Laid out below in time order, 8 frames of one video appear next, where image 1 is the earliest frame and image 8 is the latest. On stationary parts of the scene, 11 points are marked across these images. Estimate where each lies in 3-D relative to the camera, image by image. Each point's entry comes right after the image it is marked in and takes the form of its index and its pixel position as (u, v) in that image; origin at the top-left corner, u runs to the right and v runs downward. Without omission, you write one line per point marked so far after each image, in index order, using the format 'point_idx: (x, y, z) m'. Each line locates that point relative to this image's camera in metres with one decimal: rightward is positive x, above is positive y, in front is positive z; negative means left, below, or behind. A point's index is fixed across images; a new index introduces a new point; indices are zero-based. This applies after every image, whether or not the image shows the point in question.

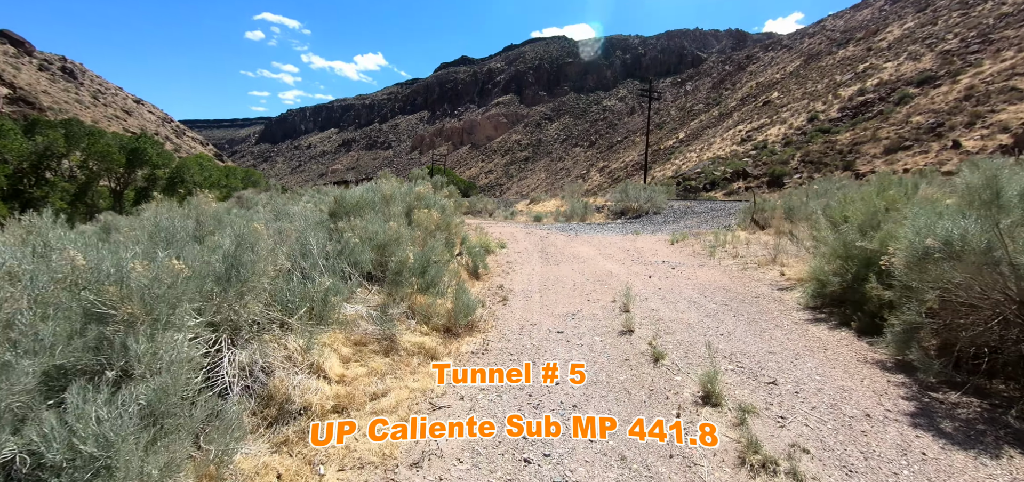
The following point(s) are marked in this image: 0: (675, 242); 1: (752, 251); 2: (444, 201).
0: (+3.6, 0.0, +9.6) m
1: (+4.2, -0.2, +7.4) m
2: (-1.0, +0.6, +6.3) m
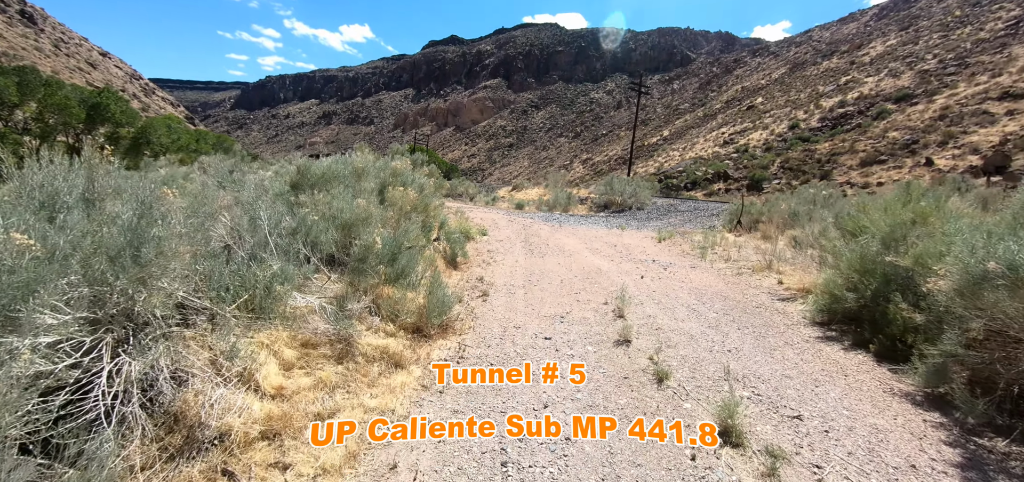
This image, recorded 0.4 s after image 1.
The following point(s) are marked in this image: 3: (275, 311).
0: (+3.2, 0.0, +9.2) m
1: (+3.9, -0.2, +7.1) m
2: (-1.2, +0.8, +5.7) m
3: (-1.5, -0.4, +2.7) m
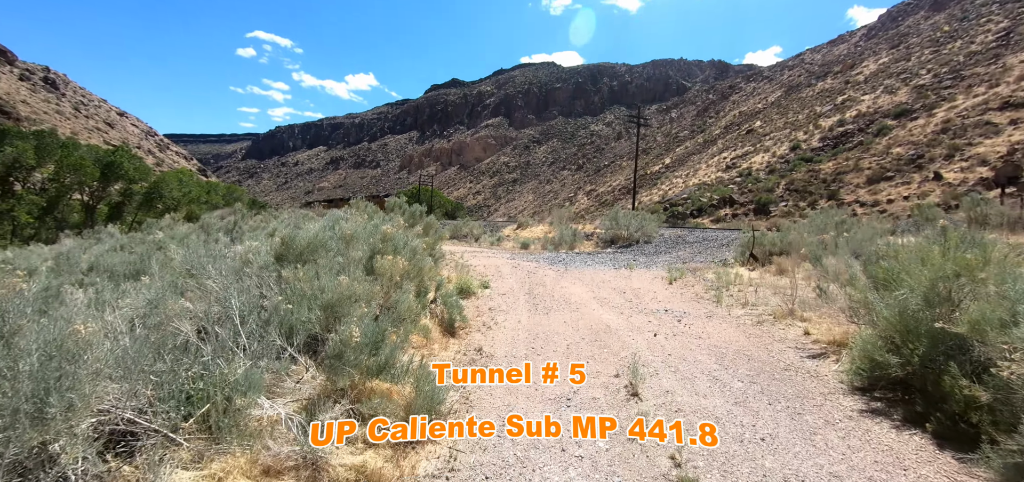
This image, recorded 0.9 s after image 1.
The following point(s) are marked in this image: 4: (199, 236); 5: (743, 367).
0: (+3.3, -0.8, +8.8) m
1: (+3.9, -0.9, +6.7) m
2: (-1.2, 0.0, +5.5) m
3: (-1.5, -1.0, +2.3) m
4: (-7.1, +0.1, +10.0) m
5: (+2.1, -1.2, +4.0) m
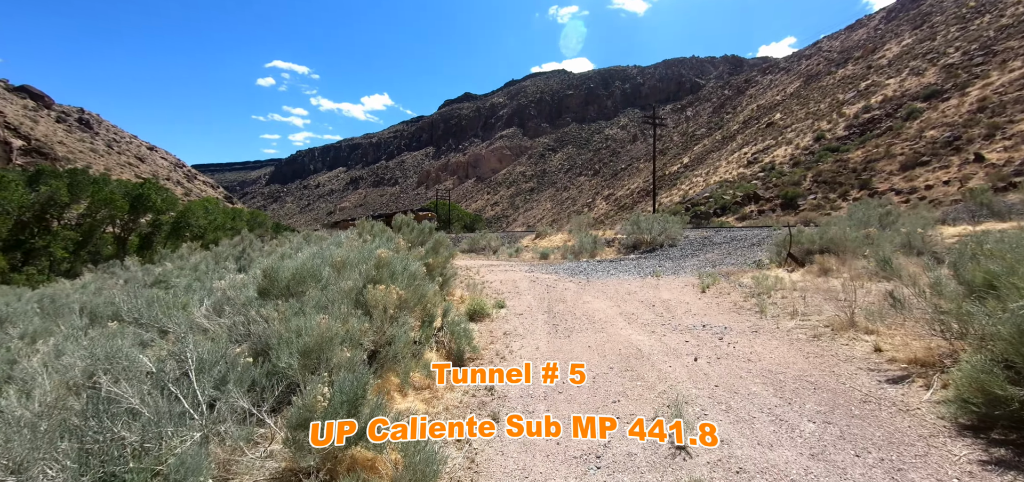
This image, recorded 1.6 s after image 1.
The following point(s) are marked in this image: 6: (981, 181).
0: (+3.6, -0.9, +8.1) m
1: (+4.2, -0.9, +5.9) m
2: (-1.1, -0.3, +4.9) m
3: (-1.5, -1.2, +1.8) m
4: (-6.7, -0.6, +9.7) m
5: (+2.3, -1.2, +3.3) m
6: (+20.5, +2.7, +19.3) m
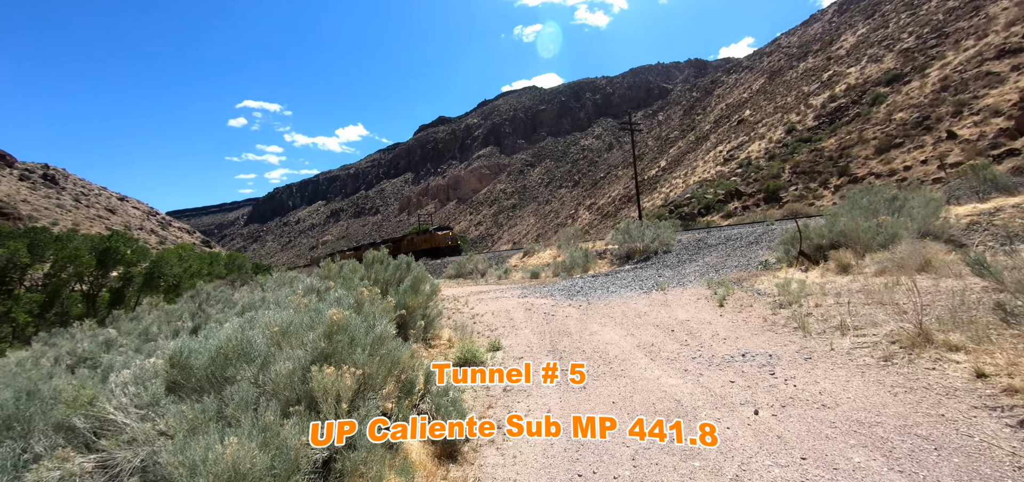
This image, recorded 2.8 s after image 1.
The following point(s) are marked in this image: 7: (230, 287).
0: (+3.5, -1.0, +7.2) m
1: (+4.1, -0.9, +5.0) m
2: (-1.2, -0.7, +3.9) m
3: (-1.3, -1.5, +0.7) m
4: (-6.9, -1.7, +8.5) m
5: (+2.3, -1.2, +2.3) m
6: (+19.6, +3.7, +19.1) m
7: (-10.8, -1.8, +16.8) m
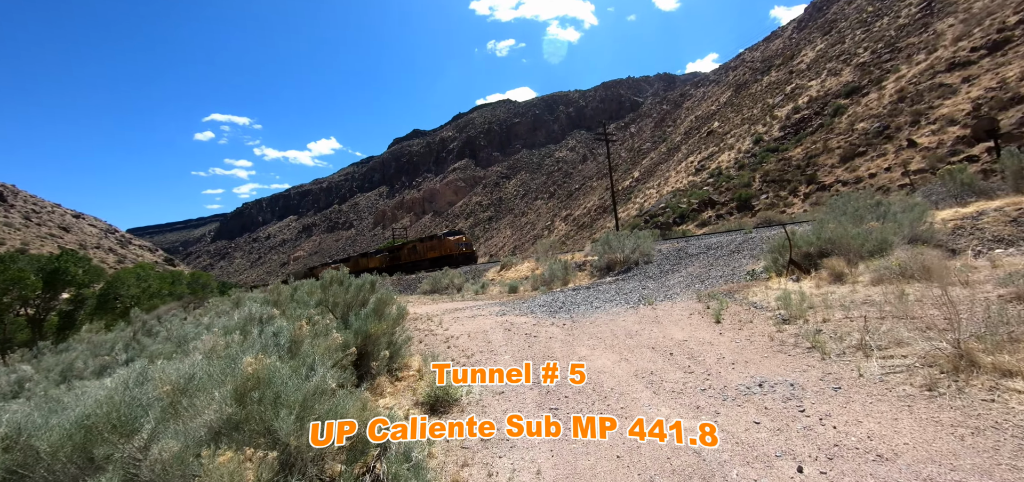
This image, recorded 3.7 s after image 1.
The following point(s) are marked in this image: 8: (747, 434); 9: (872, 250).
0: (+3.2, -1.2, +6.6) m
1: (+3.9, -0.9, +4.5) m
2: (-1.3, -0.9, +3.1) m
3: (-1.3, -1.6, -0.1) m
4: (-7.2, -2.1, +7.3) m
5: (+2.3, -1.3, +1.7) m
6: (+18.6, +3.5, +19.5) m
7: (-11.7, -2.5, +15.4) m
8: (+1.7, -1.4, +3.1) m
9: (+7.1, -0.2, +8.6) m
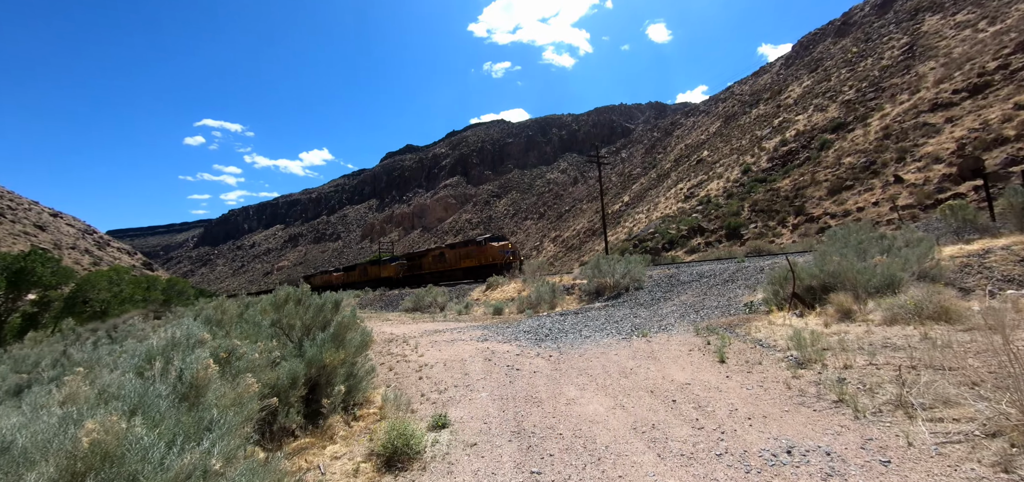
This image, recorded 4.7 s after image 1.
0: (+2.9, -1.6, +5.9) m
1: (+3.7, -1.3, +3.9) m
2: (-1.5, -0.9, +2.3) m
3: (-1.4, -1.5, -0.9) m
4: (-7.6, -2.1, +6.4) m
5: (+2.1, -1.4, +1.0) m
6: (+18.1, +1.9, +19.4) m
7: (-12.2, -2.6, +14.3) m
8: (+1.5, -1.6, +2.4) m
9: (+6.8, -0.8, +8.0) m
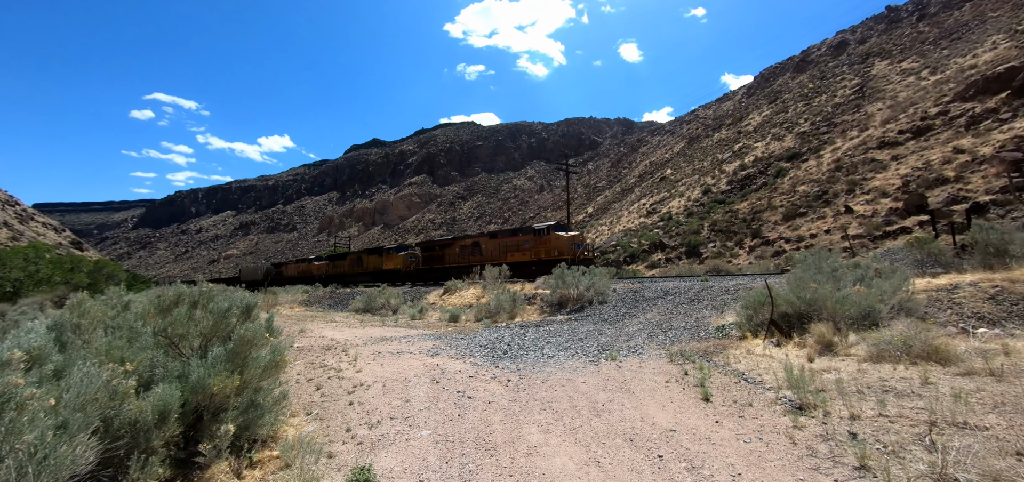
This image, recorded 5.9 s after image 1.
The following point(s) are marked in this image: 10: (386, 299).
0: (+2.3, -1.8, +5.2) m
1: (+3.3, -1.6, +3.2) m
2: (-1.7, -0.8, +1.2) m
3: (-1.3, -1.4, -2.0) m
4: (-8.1, -1.7, +4.7) m
5: (+2.0, -1.6, +0.2) m
6: (+16.5, +0.5, +20.0) m
7: (-13.5, -1.9, +12.2) m
8: (+1.2, -1.7, +1.5) m
9: (+6.1, -1.4, +7.6) m
10: (-5.9, -2.7, +20.0) m
